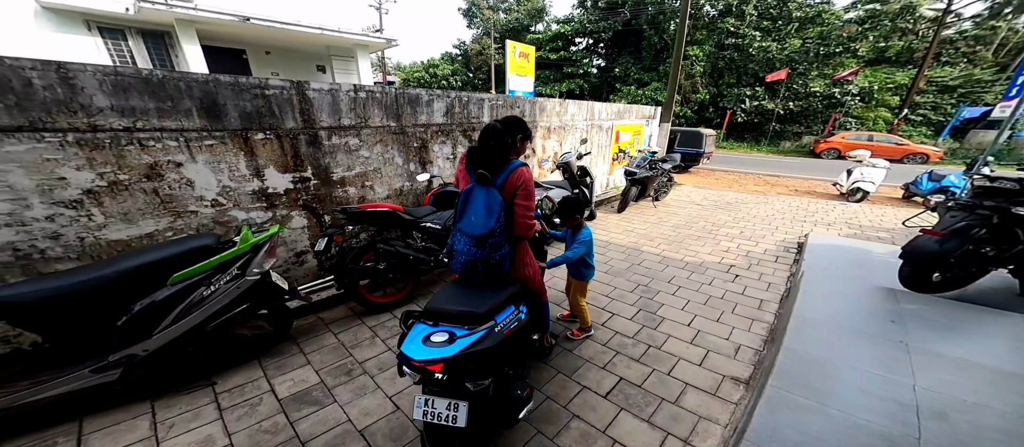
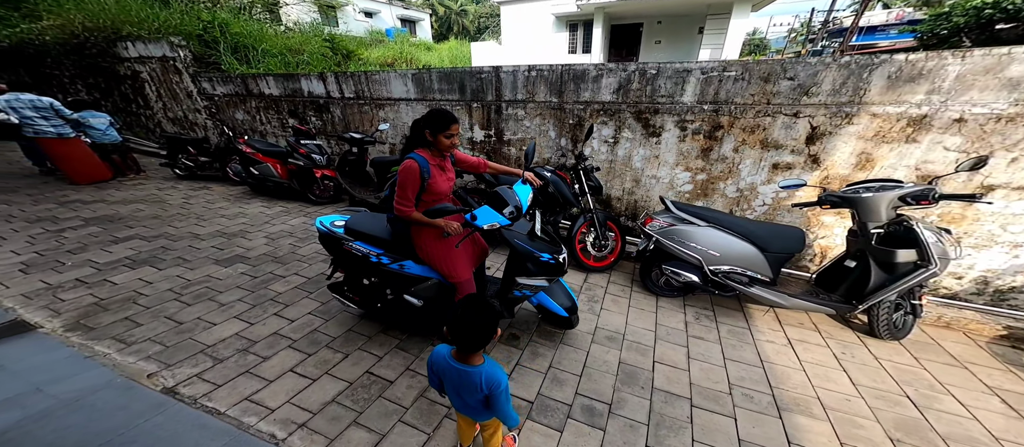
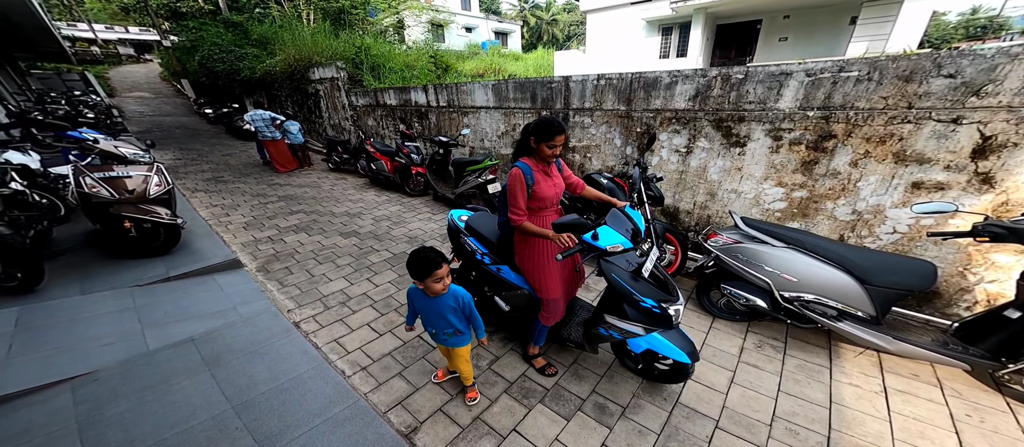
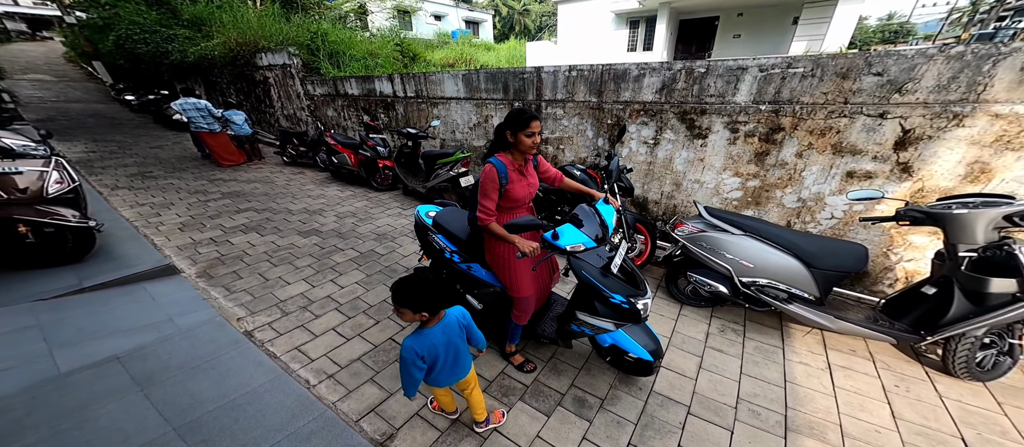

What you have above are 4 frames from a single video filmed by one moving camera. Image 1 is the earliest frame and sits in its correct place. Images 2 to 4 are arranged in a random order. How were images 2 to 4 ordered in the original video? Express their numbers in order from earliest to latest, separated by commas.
2, 4, 3
